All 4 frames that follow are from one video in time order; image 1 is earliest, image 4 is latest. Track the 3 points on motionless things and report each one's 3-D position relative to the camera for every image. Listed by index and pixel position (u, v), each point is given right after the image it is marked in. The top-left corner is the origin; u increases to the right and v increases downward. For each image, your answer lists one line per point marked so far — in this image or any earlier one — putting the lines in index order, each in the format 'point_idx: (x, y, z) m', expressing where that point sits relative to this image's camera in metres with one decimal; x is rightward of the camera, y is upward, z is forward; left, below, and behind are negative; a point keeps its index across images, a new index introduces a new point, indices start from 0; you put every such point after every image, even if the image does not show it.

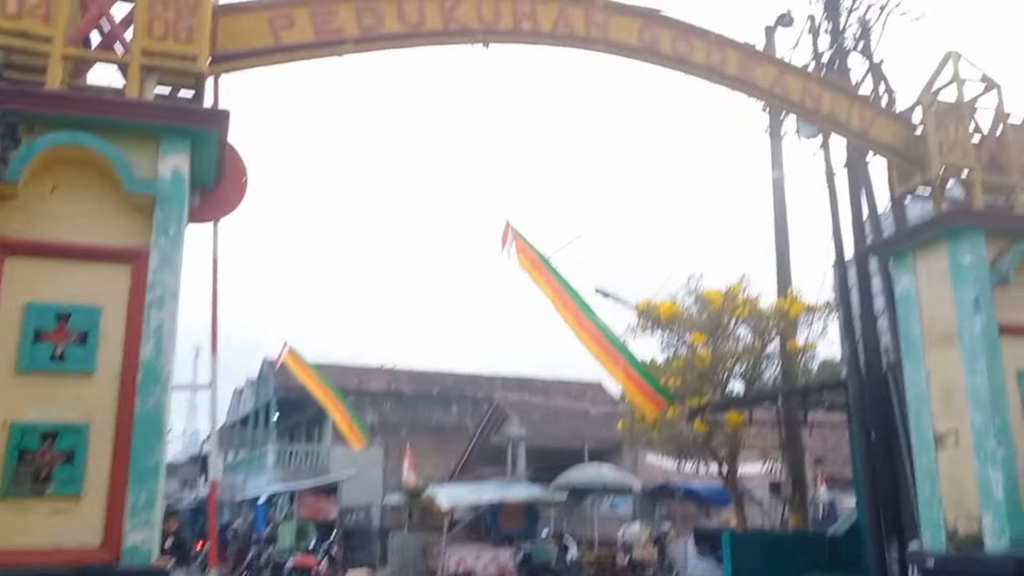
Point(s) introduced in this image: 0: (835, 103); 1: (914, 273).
0: (+2.6, +1.5, +7.1) m
1: (+3.2, +0.1, +7.0) m
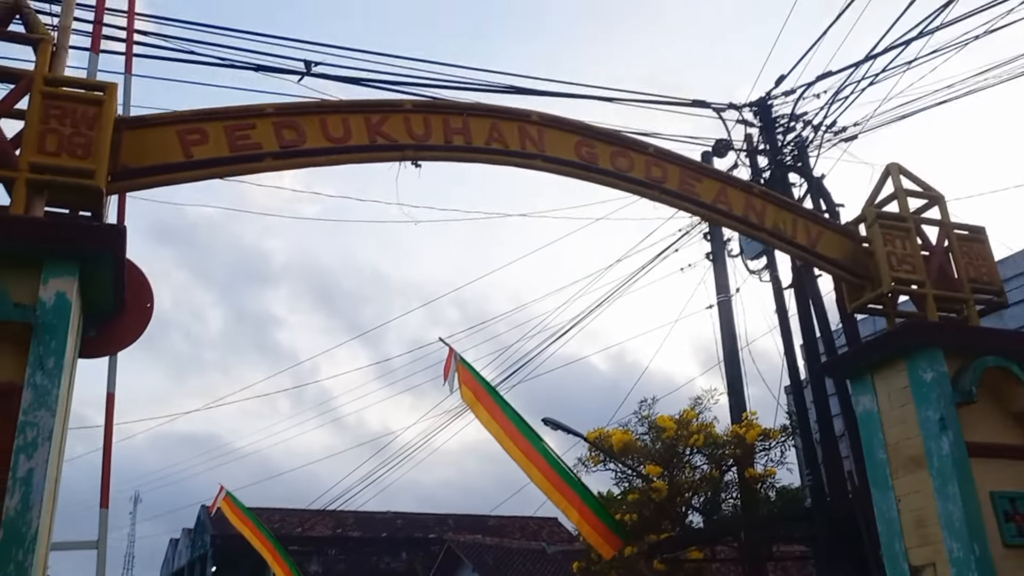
0: (+2.1, +0.5, +6.9) m
1: (+2.8, -0.8, +6.7) m
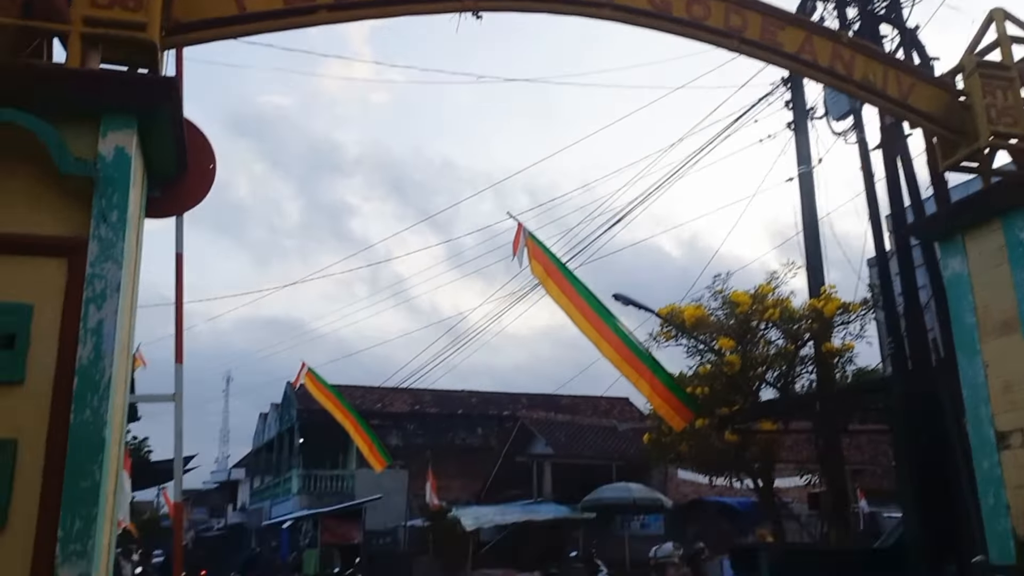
0: (+2.6, +1.6, +6.4) m
1: (+3.3, +0.2, +6.3) m
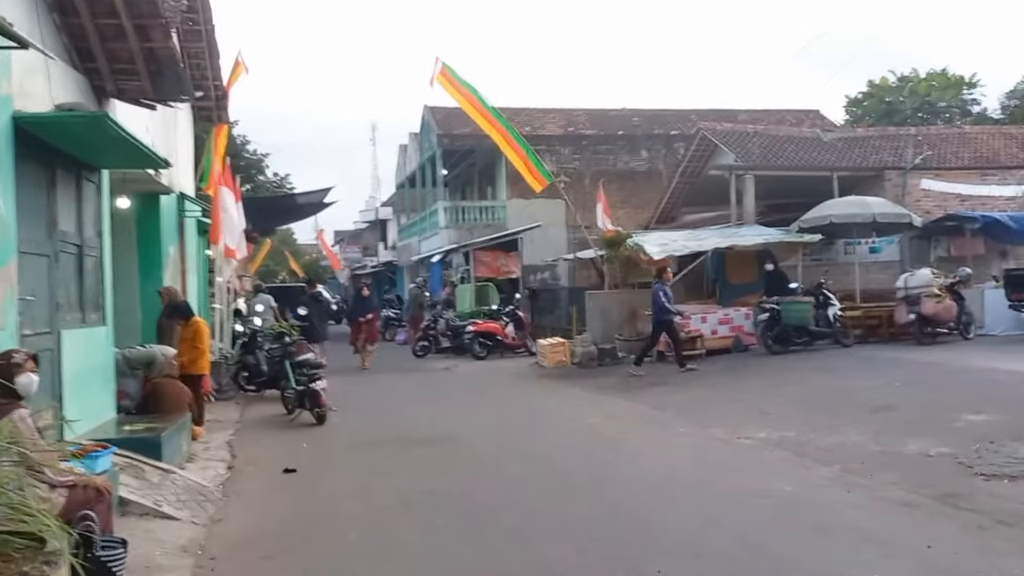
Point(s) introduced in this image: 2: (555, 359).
0: (+3.7, +3.5, +0.2) m
1: (+4.4, +2.2, +0.3) m
2: (+0.8, -1.4, +16.7) m
